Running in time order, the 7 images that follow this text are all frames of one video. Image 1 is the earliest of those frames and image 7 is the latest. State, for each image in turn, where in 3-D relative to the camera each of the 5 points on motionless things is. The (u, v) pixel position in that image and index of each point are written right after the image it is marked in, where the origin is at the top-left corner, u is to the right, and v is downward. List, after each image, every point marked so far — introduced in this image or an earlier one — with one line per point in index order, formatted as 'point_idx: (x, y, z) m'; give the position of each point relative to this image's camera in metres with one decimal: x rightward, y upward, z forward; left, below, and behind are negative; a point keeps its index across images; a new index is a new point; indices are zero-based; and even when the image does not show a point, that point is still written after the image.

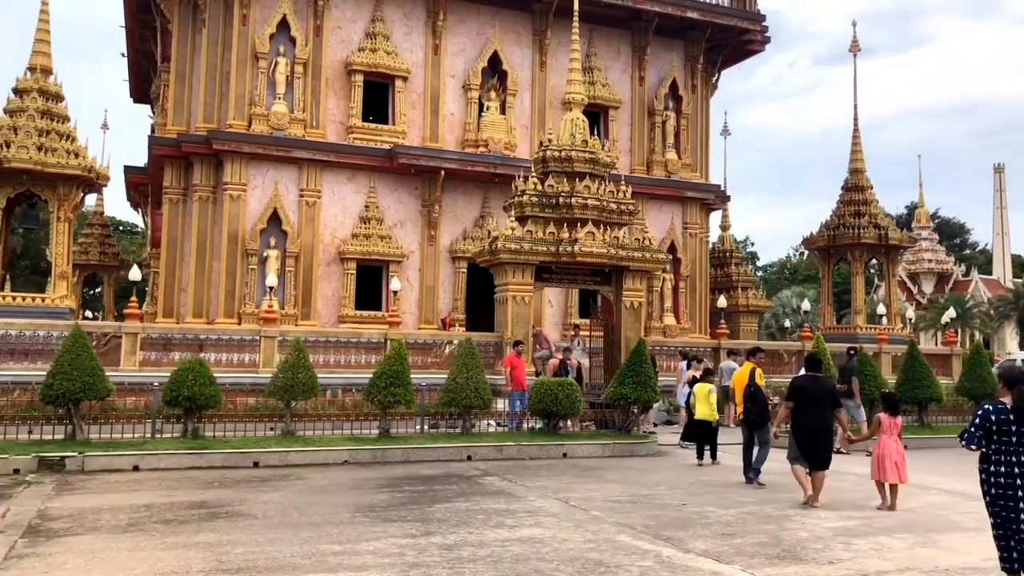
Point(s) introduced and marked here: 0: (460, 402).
0: (-1.0, -2.3, +10.6) m
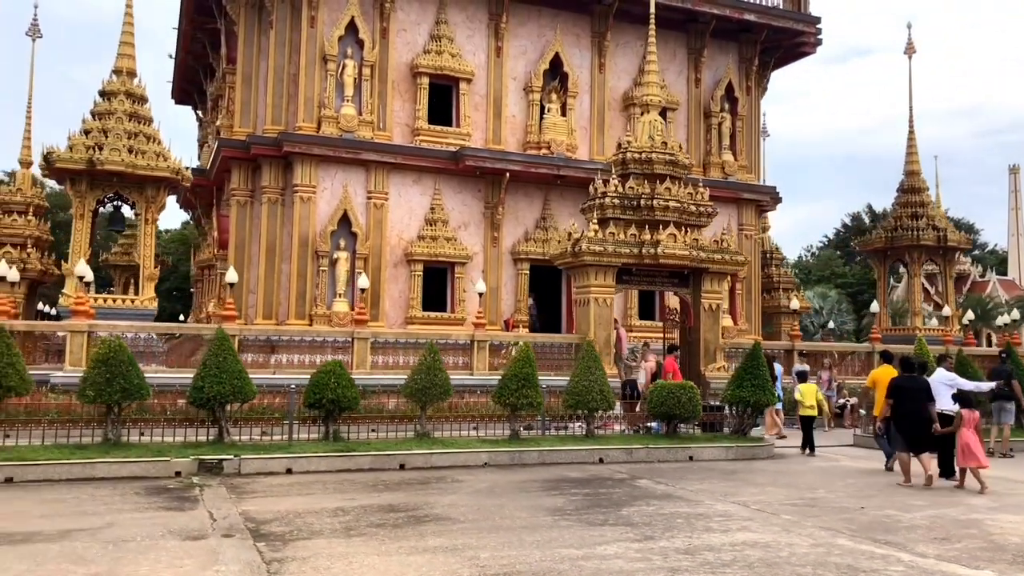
0: (+1.5, -2.3, +10.6) m
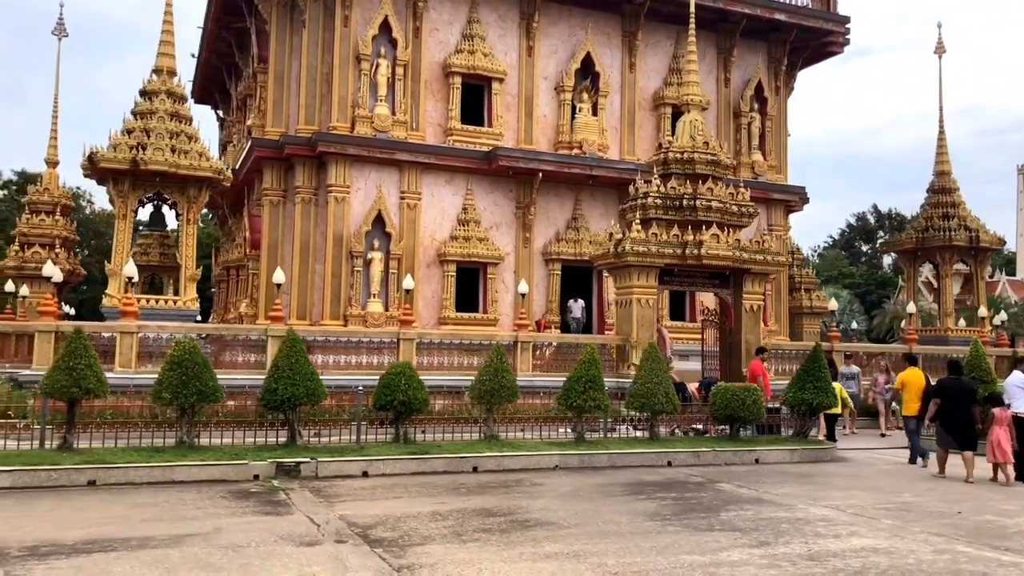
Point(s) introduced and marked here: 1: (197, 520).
0: (+2.8, -2.4, +10.5) m
1: (-3.7, -2.7, +6.2) m
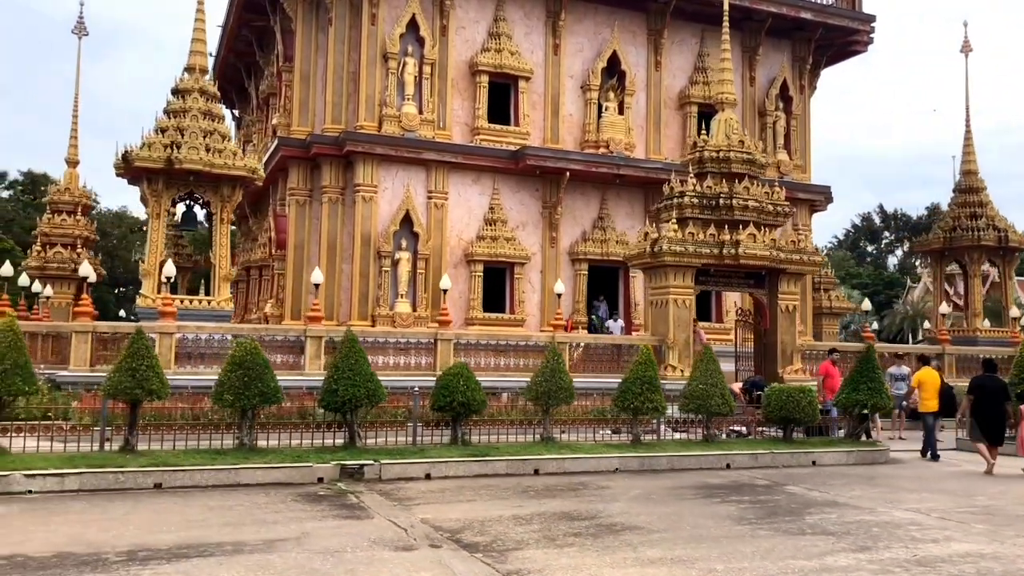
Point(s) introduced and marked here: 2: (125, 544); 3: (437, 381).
0: (+3.8, -2.4, +10.3) m
1: (-2.7, -2.7, +6.1) m
2: (-3.9, -2.6, +5.4) m
3: (-1.3, -1.6, +9.3) m
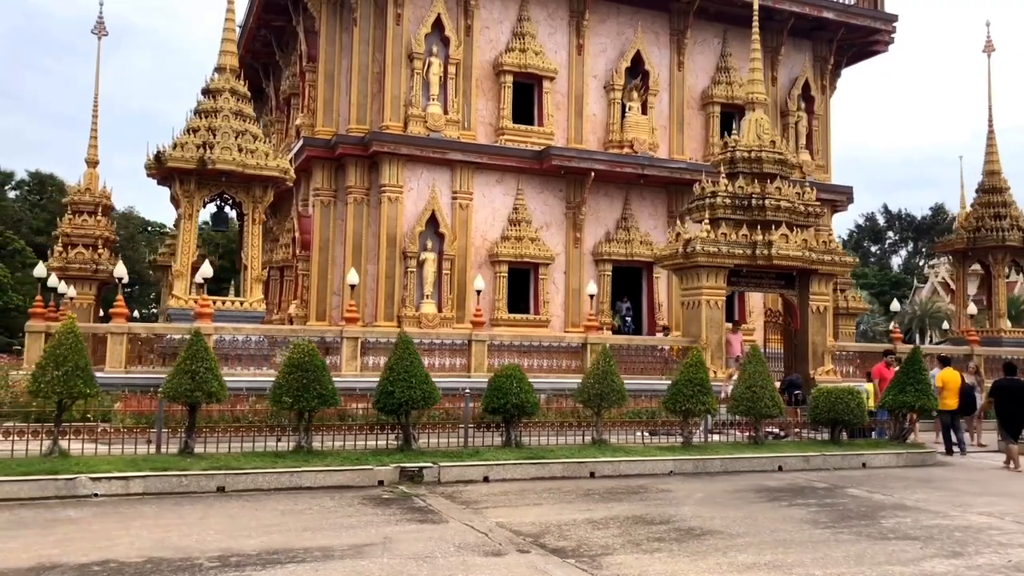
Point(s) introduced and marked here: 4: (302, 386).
0: (+4.7, -2.4, +10.3) m
1: (-1.7, -2.8, +6.0) m
2: (-3.0, -2.6, +5.3) m
3: (-0.4, -1.7, +9.3) m
4: (-3.3, -1.5, +8.2) m
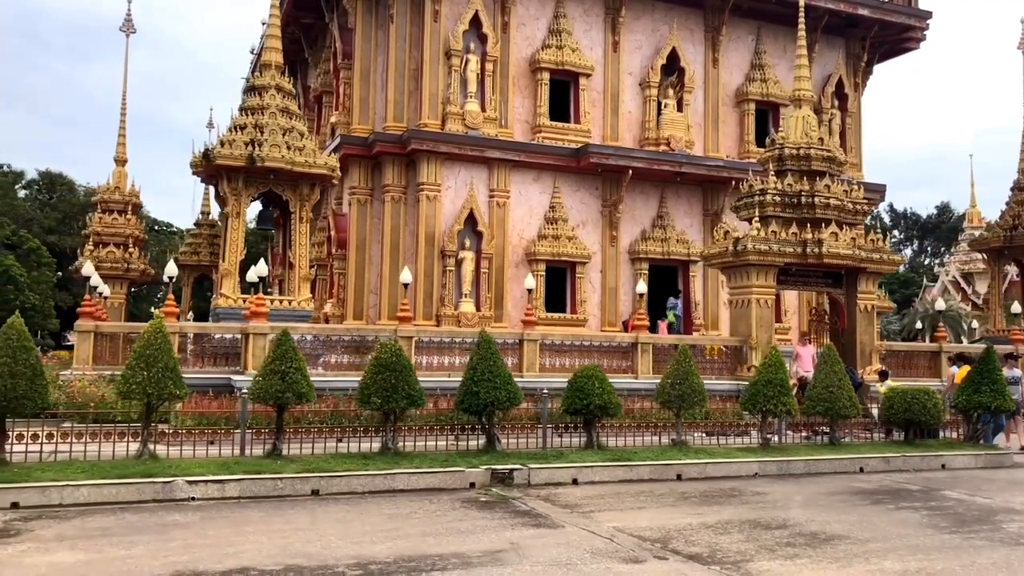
0: (+6.1, -2.3, +10.1) m
1: (-0.3, -2.7, +5.9) m
2: (-1.6, -2.6, +5.1) m
3: (+1.0, -1.6, +9.1) m
4: (-1.9, -1.5, +8.0) m
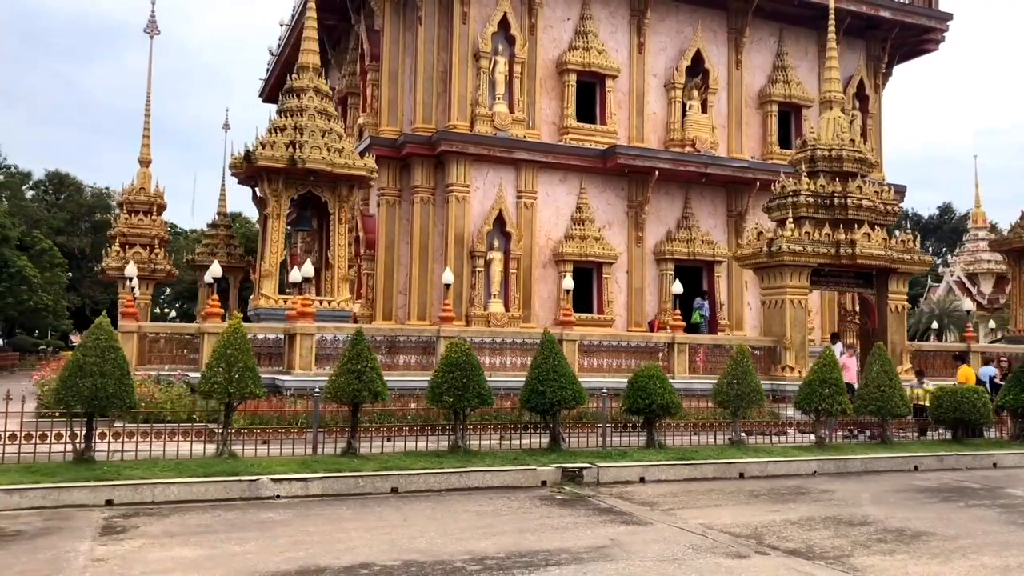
0: (+7.2, -2.4, +10.2) m
1: (+0.7, -2.7, +6.0) m
2: (-0.5, -2.6, +5.2) m
3: (+2.1, -1.7, +9.2) m
4: (-0.8, -1.5, +8.1) m
